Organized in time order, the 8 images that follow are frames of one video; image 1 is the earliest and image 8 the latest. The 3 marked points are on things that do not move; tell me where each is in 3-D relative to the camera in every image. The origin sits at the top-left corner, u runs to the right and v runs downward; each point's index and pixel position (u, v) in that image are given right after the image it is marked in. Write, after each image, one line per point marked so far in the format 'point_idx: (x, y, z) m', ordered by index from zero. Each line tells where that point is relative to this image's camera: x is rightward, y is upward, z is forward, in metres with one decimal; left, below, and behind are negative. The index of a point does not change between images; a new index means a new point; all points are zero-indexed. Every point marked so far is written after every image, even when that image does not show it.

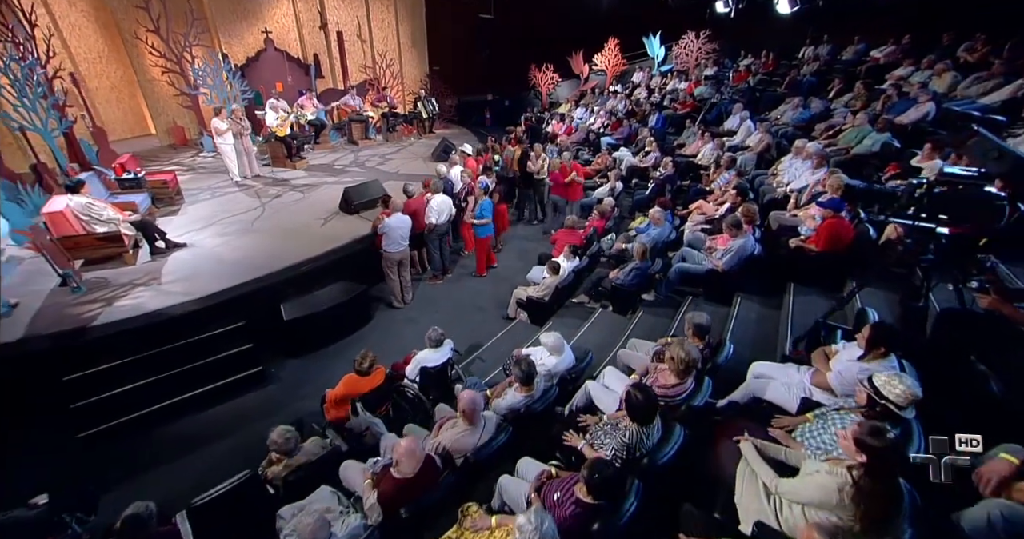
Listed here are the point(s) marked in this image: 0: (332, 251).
0: (-2.6, +0.2, +6.6) m
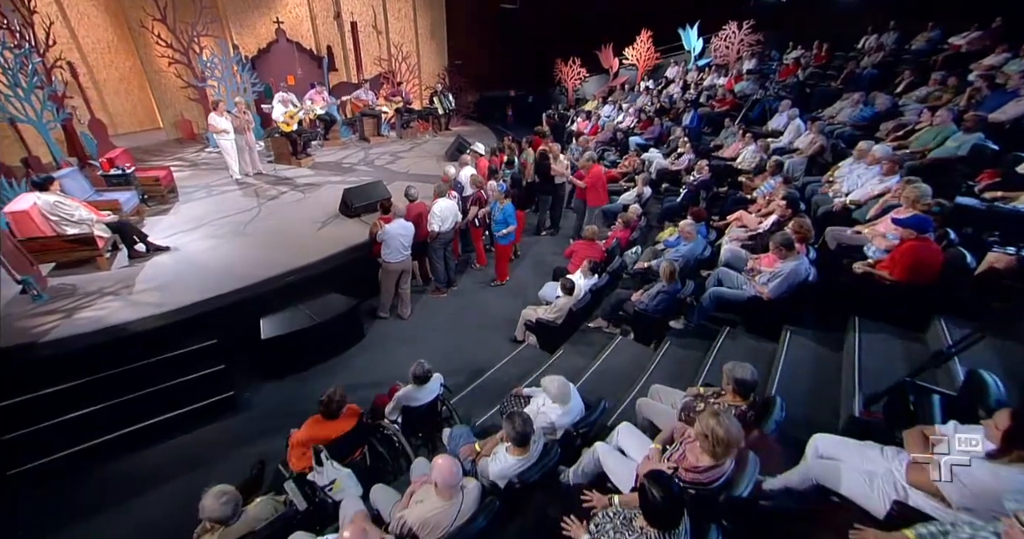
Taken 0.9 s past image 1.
0: (-2.4, 0.0, +6.0) m
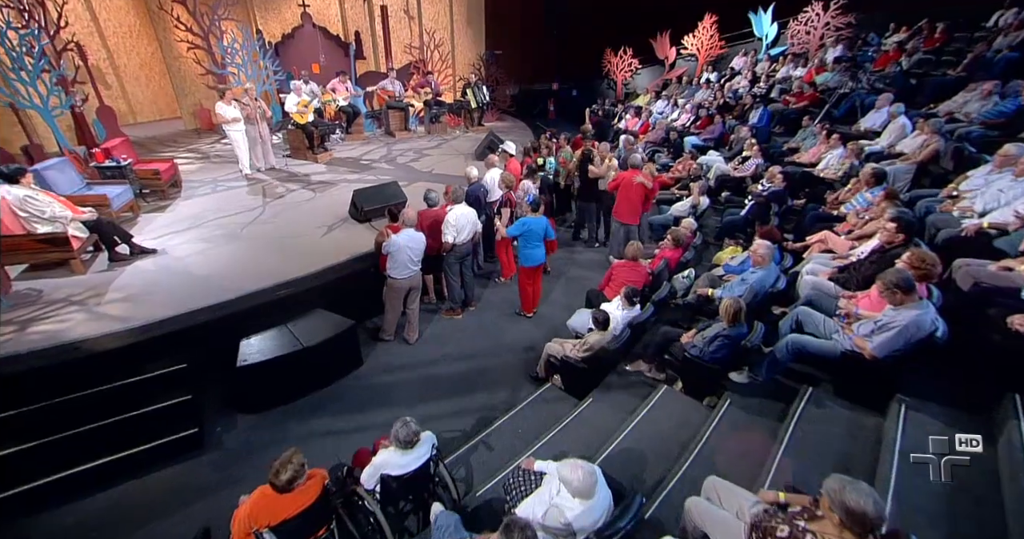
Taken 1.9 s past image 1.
0: (-2.1, -0.1, +5.3) m
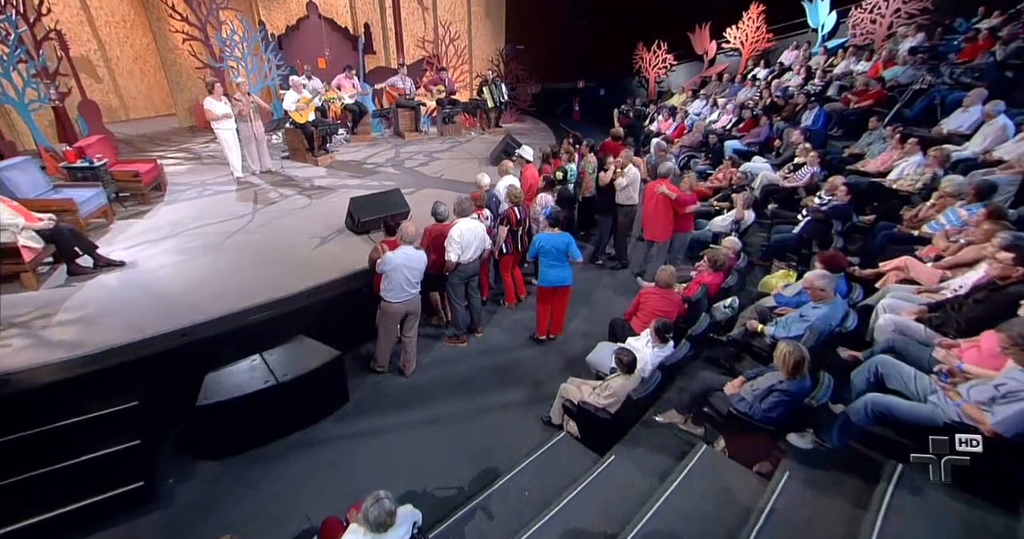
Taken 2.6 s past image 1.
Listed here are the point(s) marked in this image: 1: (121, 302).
0: (-2.0, -0.3, +4.6) m
1: (-3.5, -0.3, +4.2) m
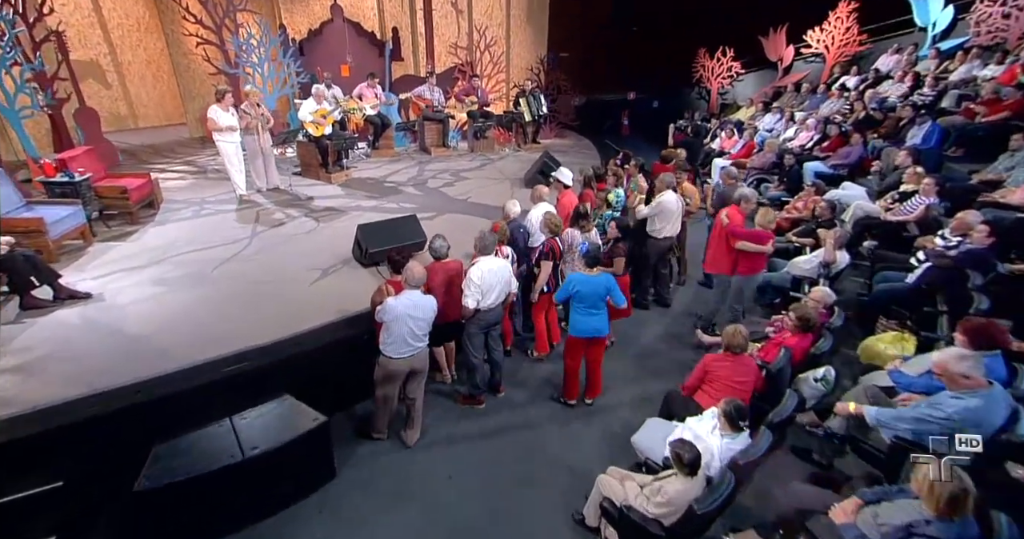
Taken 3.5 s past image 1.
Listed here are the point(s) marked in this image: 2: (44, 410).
0: (-1.8, -0.6, +3.8) m
1: (-3.3, -0.6, +3.5) m
2: (-3.0, -0.9, +2.9) m
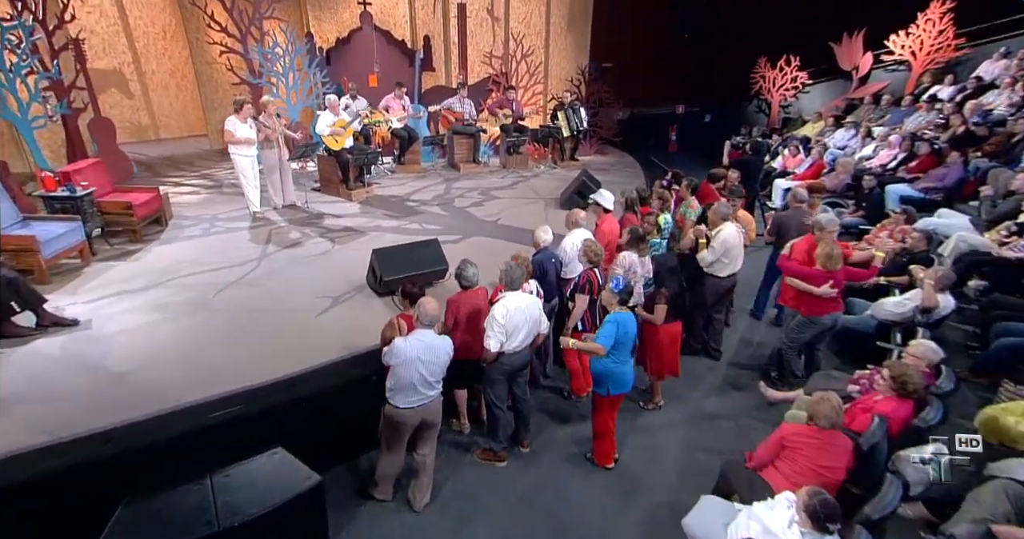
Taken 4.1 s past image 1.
0: (-1.6, -0.8, +3.3) m
1: (-3.1, -0.7, +3.1) m
2: (-2.9, -1.1, +2.5) m
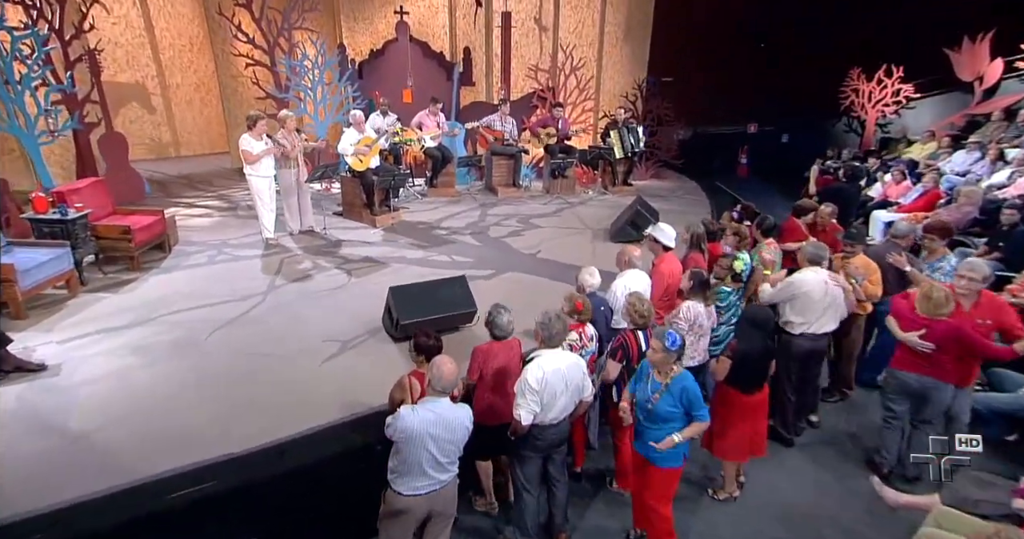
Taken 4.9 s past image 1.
0: (-1.4, -1.1, +2.6) m
1: (-2.9, -1.0, +2.6) m
2: (-2.7, -1.3, +1.9) m
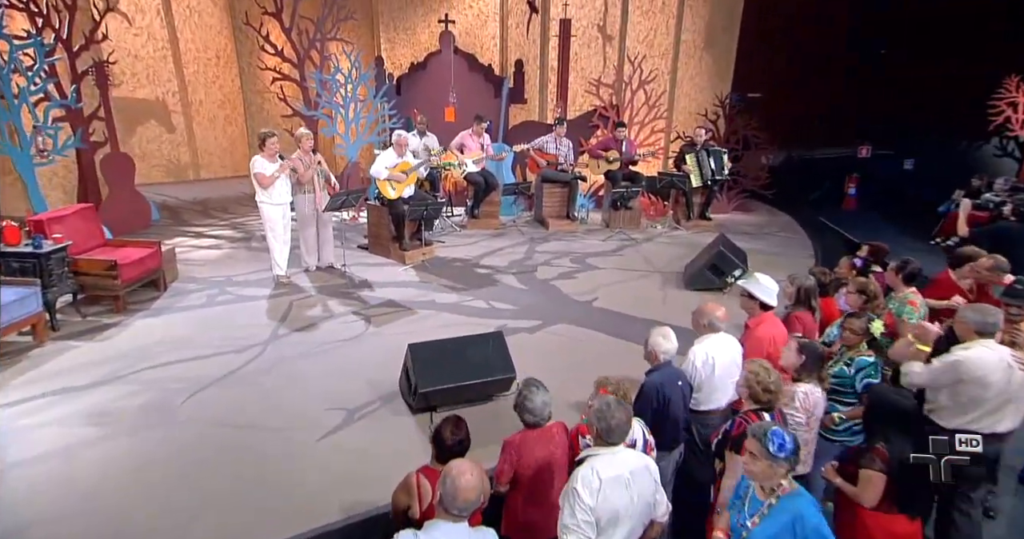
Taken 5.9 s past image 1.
0: (-1.2, -1.4, +1.8) m
1: (-2.7, -1.2, +1.9) m
2: (-2.6, -1.5, +1.2) m
